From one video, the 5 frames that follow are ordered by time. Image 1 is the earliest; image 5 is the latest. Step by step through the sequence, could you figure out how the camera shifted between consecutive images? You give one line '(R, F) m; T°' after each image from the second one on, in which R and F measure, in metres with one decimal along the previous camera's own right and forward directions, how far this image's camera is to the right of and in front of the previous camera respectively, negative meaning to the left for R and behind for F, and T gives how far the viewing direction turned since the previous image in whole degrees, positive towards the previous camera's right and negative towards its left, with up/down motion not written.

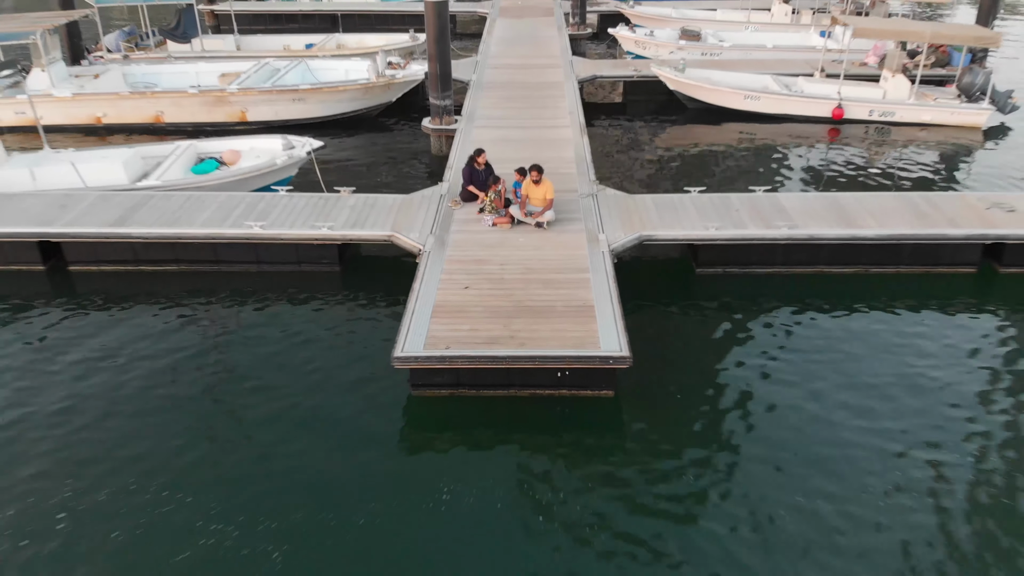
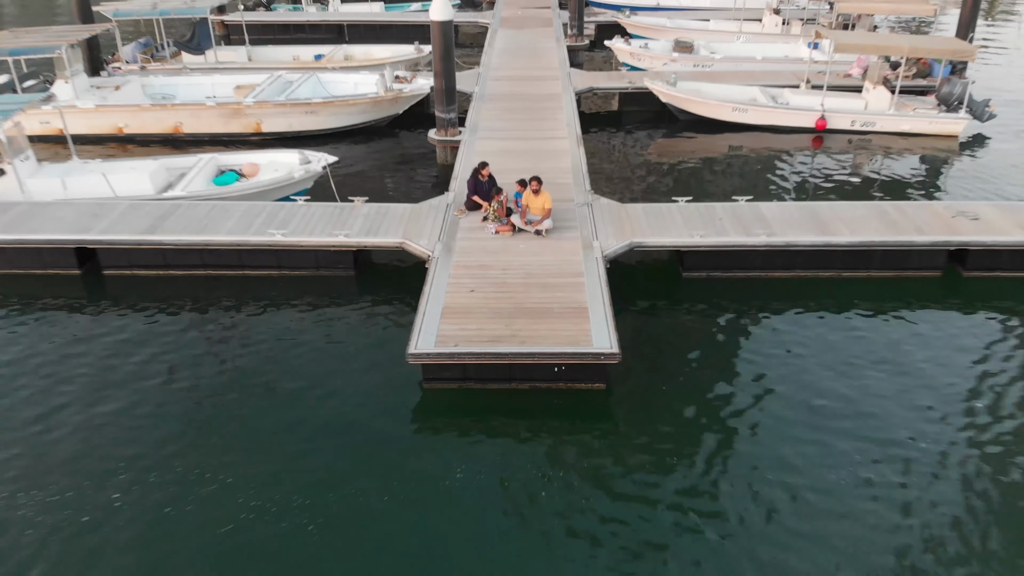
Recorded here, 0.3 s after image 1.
(0.0, -0.8) m; 0°
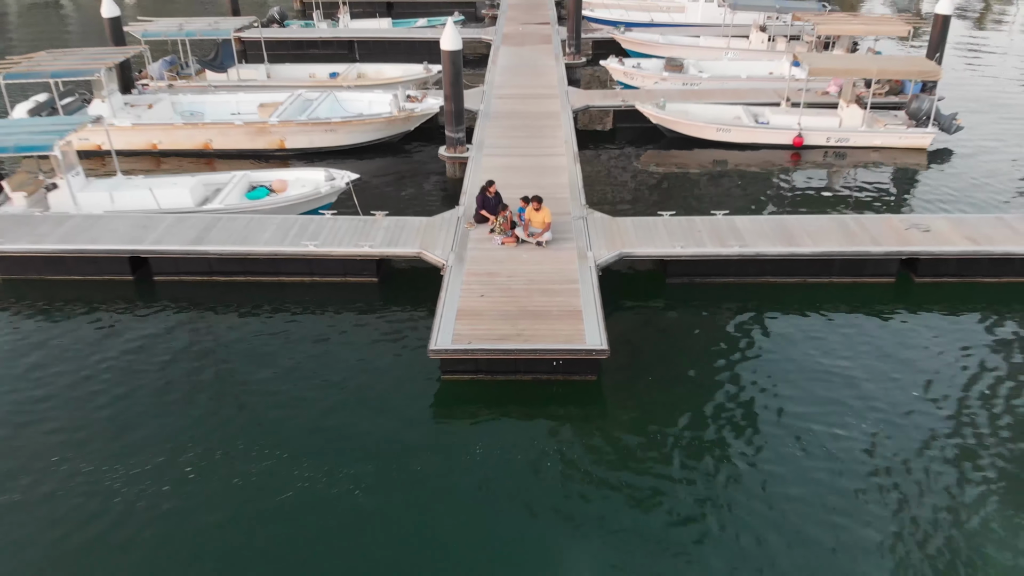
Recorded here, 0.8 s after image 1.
(-0.1, -1.4) m; 0°
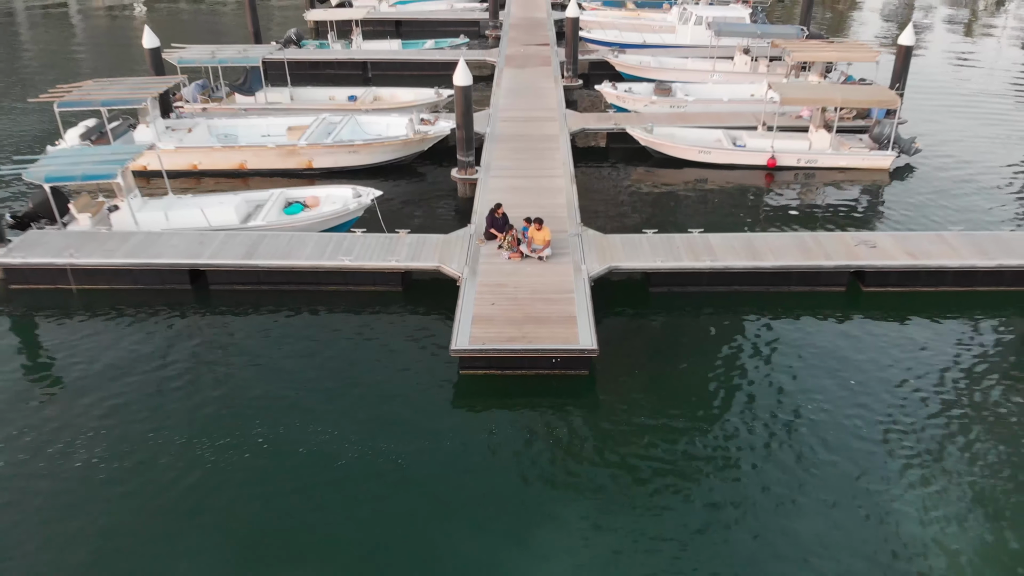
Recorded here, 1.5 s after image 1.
(-0.1, -2.1) m; 0°
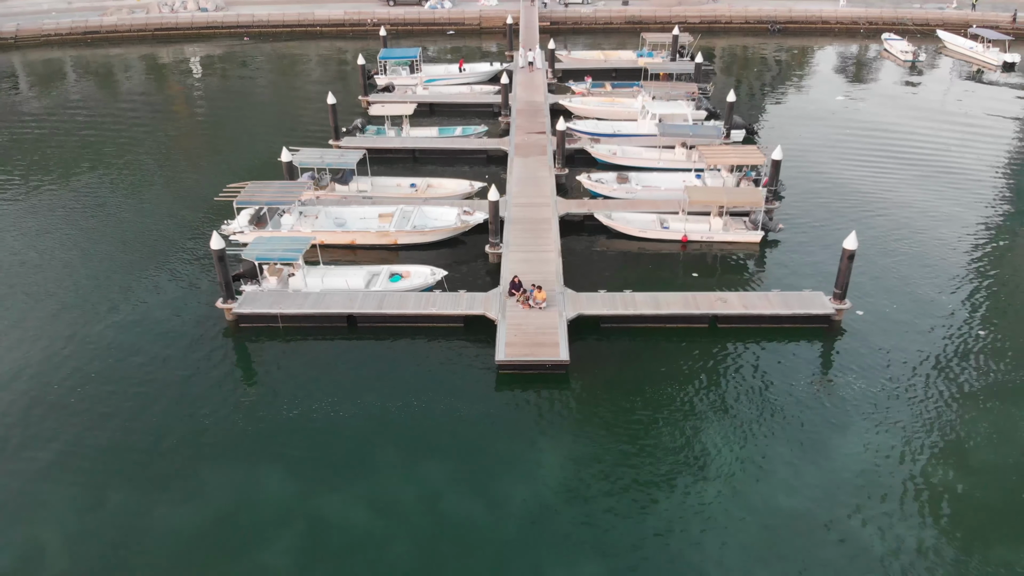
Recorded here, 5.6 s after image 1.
(-0.6, -11.7) m; 0°
